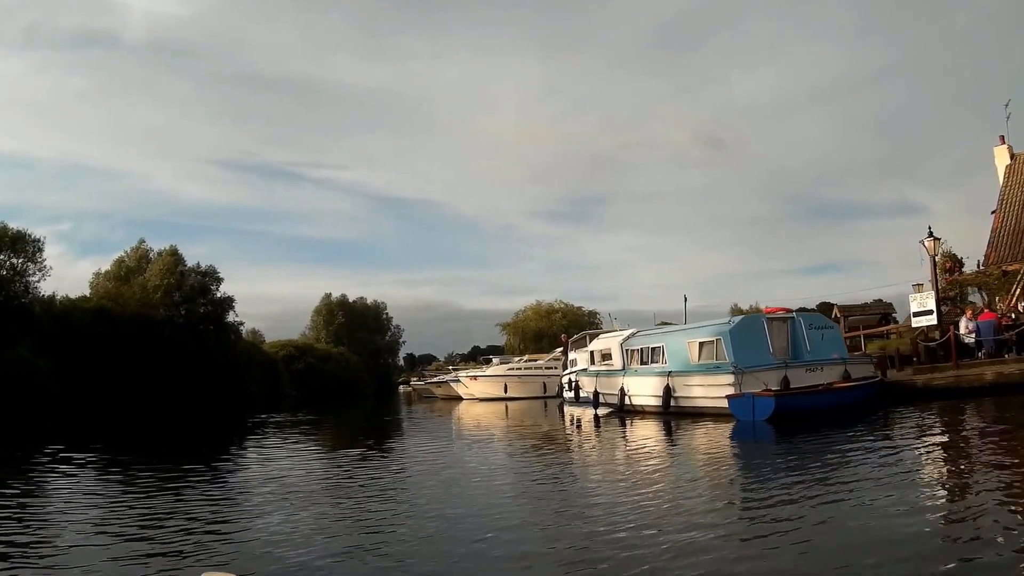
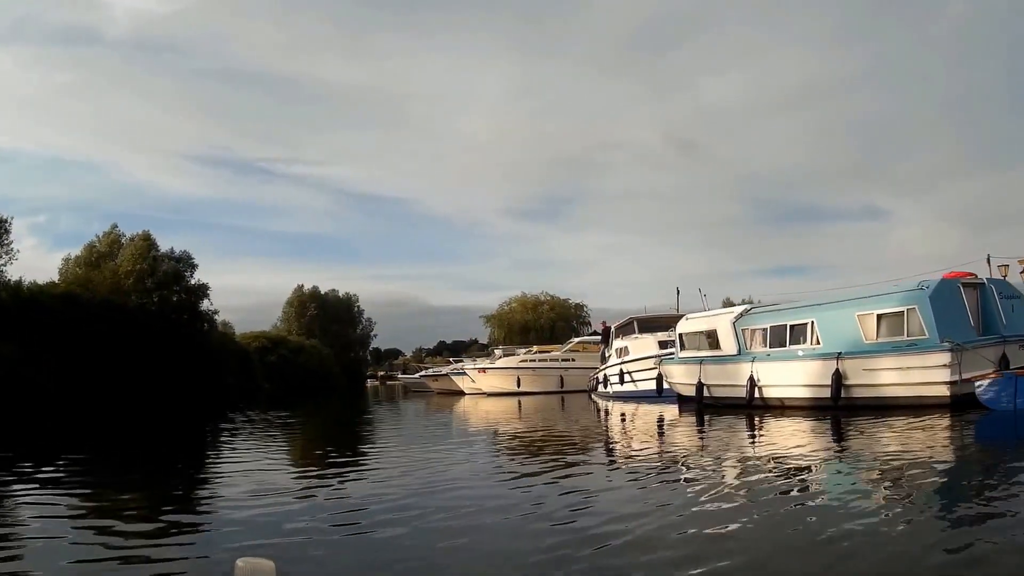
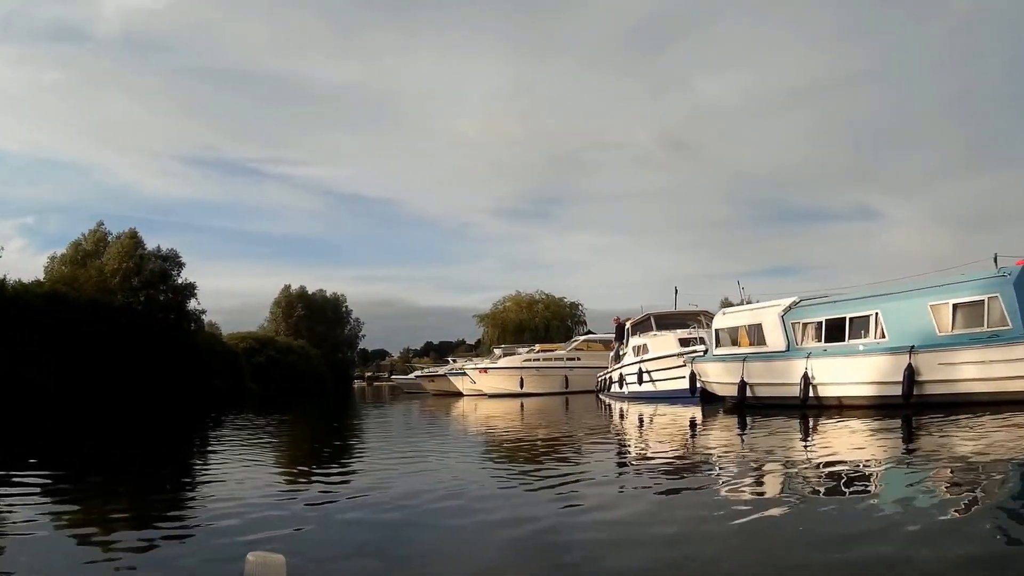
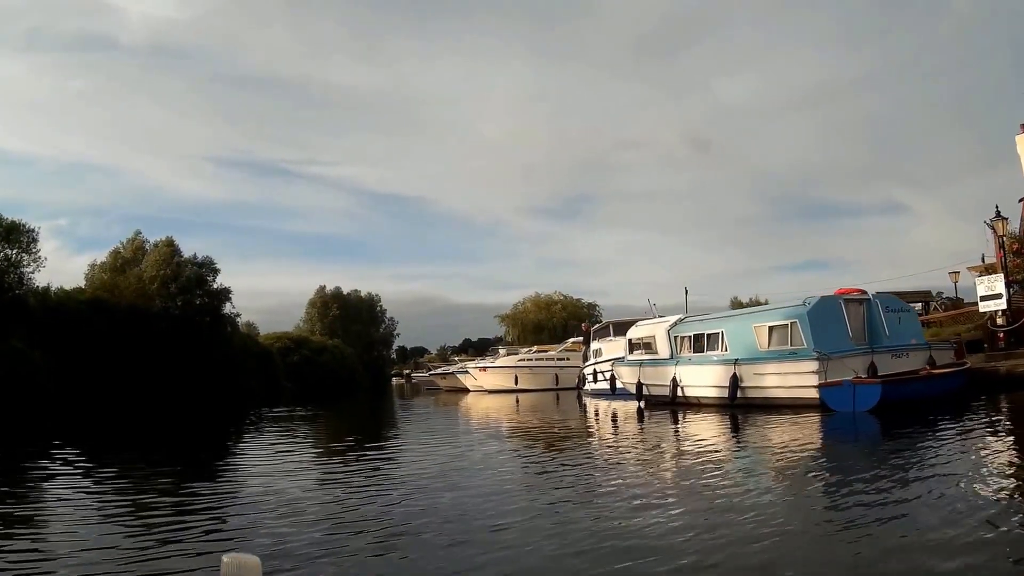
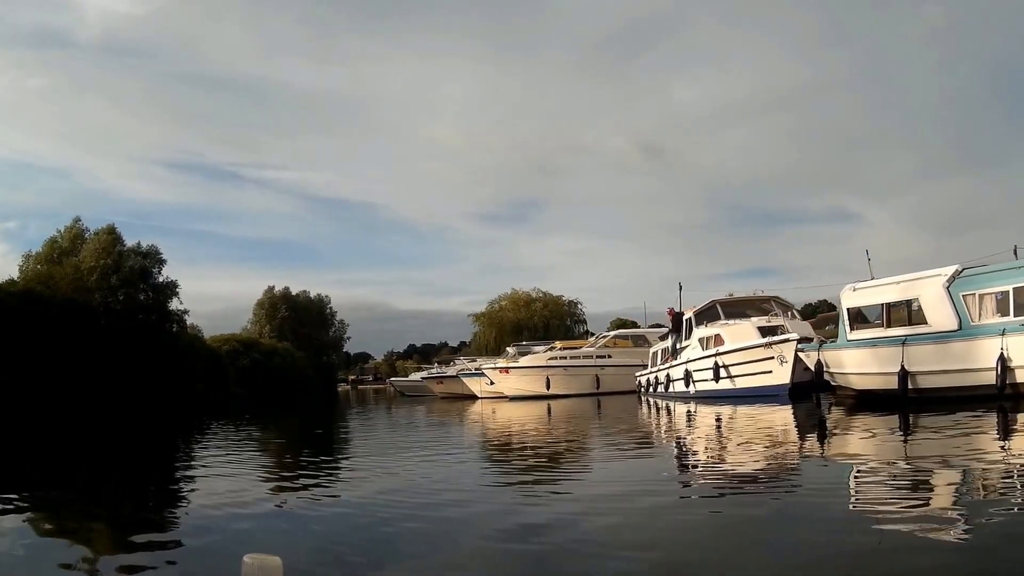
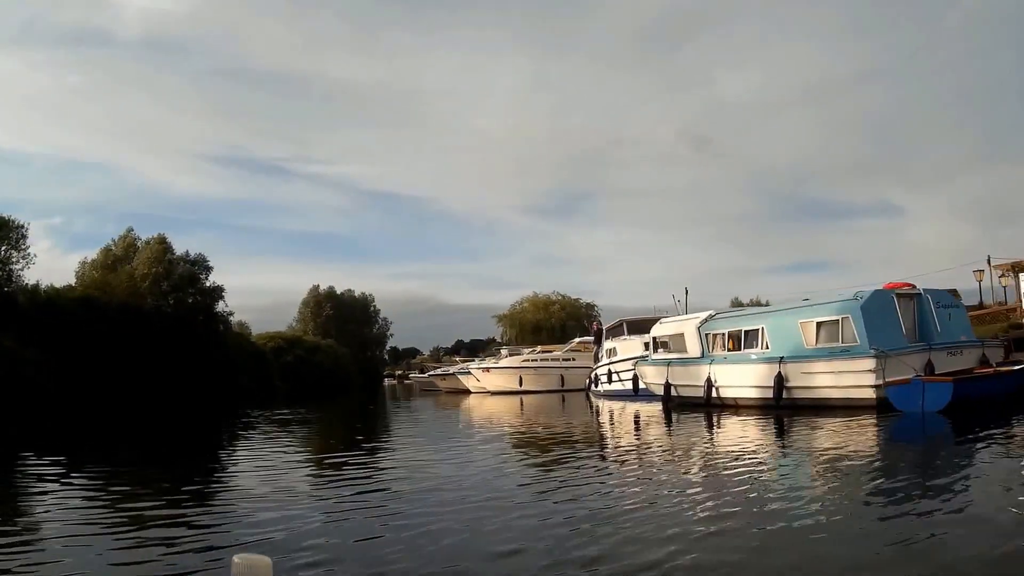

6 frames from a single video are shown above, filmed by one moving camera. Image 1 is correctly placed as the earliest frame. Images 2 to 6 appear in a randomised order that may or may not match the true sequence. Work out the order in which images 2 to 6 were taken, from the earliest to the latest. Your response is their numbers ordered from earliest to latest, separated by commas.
4, 6, 2, 3, 5
